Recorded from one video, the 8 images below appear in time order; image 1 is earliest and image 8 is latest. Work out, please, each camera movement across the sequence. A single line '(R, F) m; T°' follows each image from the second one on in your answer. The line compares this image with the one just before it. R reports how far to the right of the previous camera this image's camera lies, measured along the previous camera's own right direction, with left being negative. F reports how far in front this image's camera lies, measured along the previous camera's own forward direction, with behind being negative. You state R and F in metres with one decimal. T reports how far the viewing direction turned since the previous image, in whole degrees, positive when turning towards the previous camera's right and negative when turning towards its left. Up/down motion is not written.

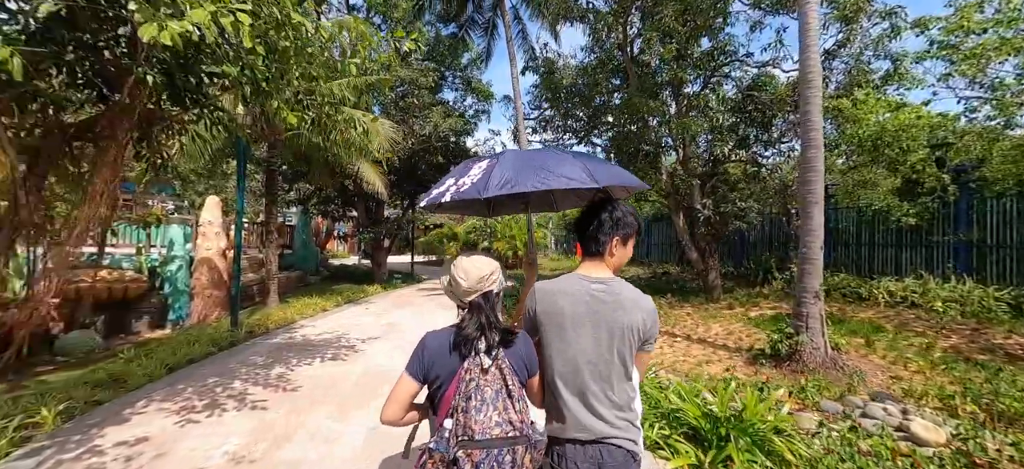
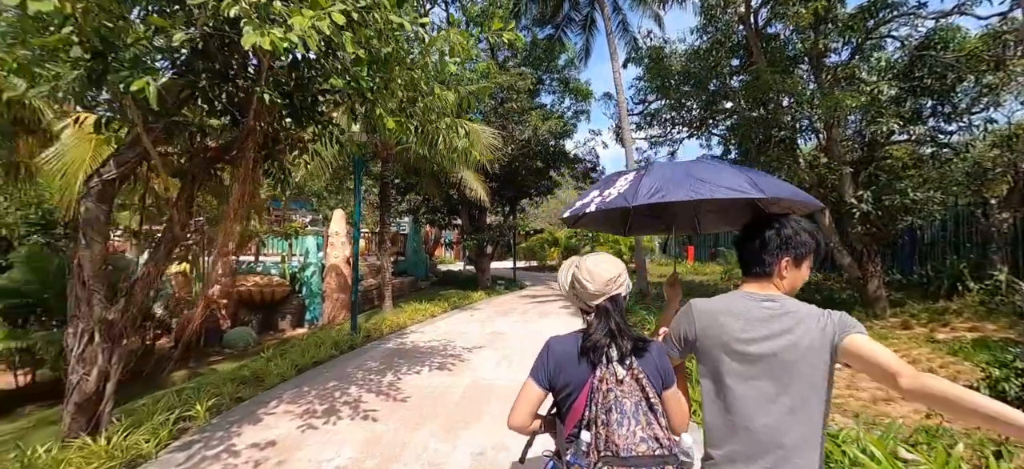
(-0.1, +0.3) m; -13°
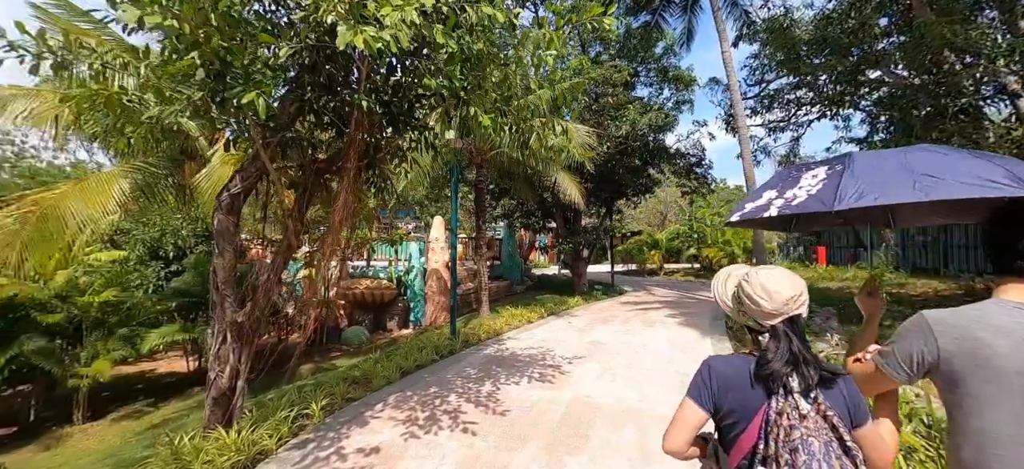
(-0.1, +0.3) m; -12°
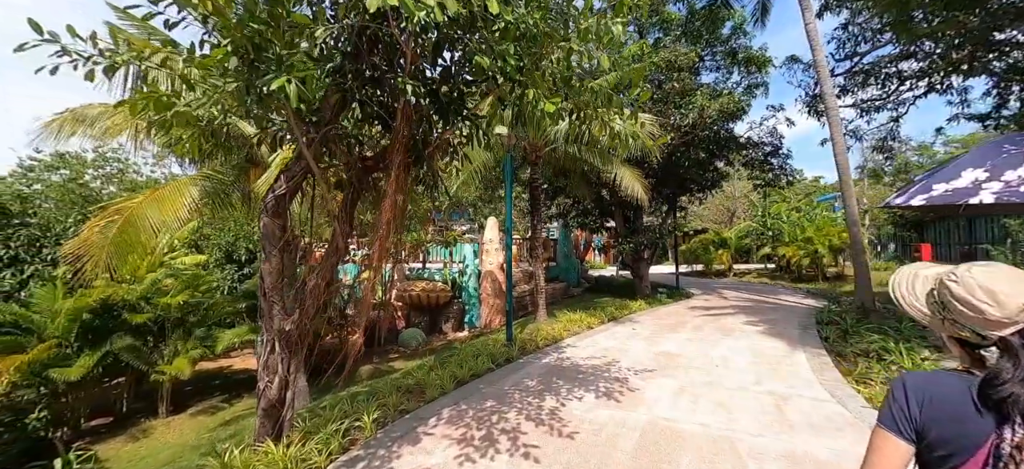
(-0.1, +0.4) m; -7°
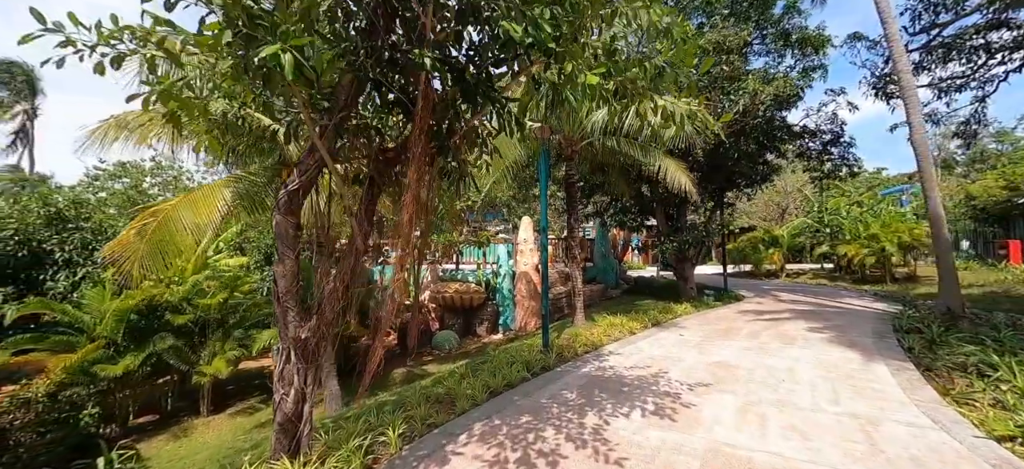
(0.0, +0.4) m; -5°
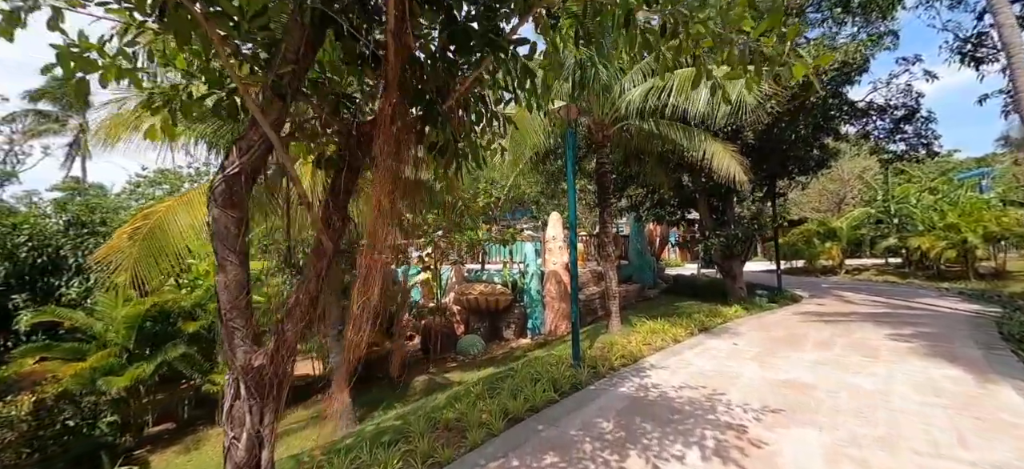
(+0.1, +0.7) m; -4°
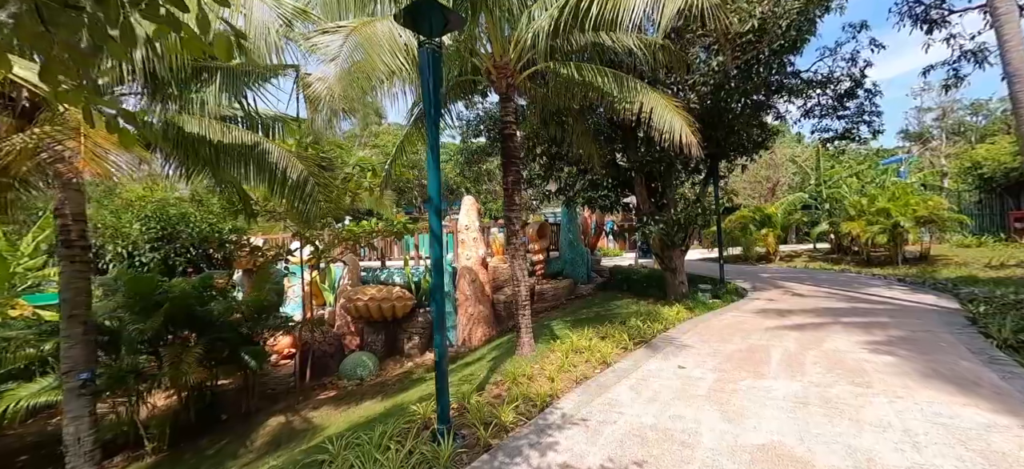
(+0.9, +1.9) m; +7°
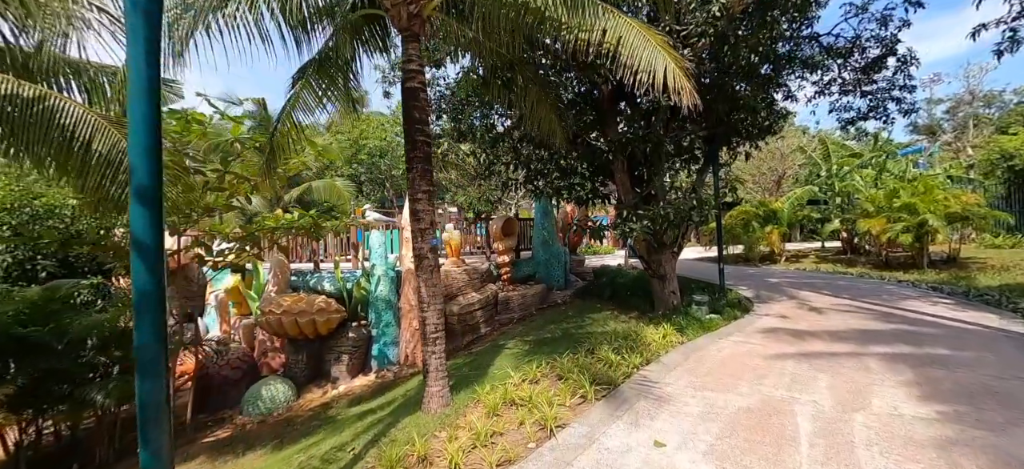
(+0.8, +1.6) m; 0°
